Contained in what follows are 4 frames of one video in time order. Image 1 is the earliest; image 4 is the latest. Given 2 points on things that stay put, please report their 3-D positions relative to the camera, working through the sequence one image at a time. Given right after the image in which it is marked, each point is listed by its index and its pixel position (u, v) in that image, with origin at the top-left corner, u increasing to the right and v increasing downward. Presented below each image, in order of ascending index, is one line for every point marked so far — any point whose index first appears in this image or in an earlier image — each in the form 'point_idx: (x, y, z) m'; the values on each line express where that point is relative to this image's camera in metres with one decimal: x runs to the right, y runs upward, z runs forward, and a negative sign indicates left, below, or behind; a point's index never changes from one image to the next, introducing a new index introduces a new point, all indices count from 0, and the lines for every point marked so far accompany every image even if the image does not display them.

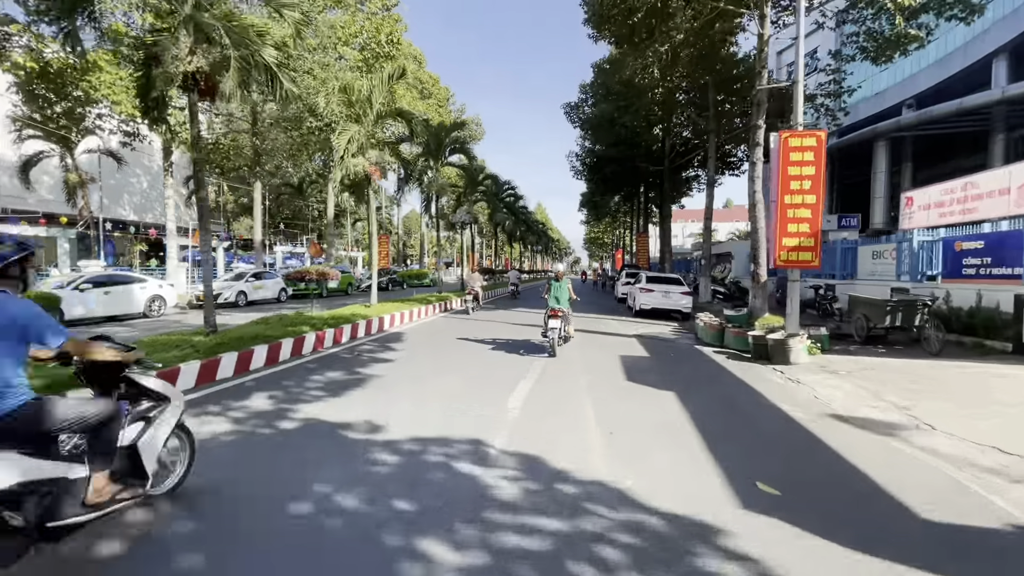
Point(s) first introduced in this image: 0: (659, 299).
0: (+3.1, -0.2, +13.4) m
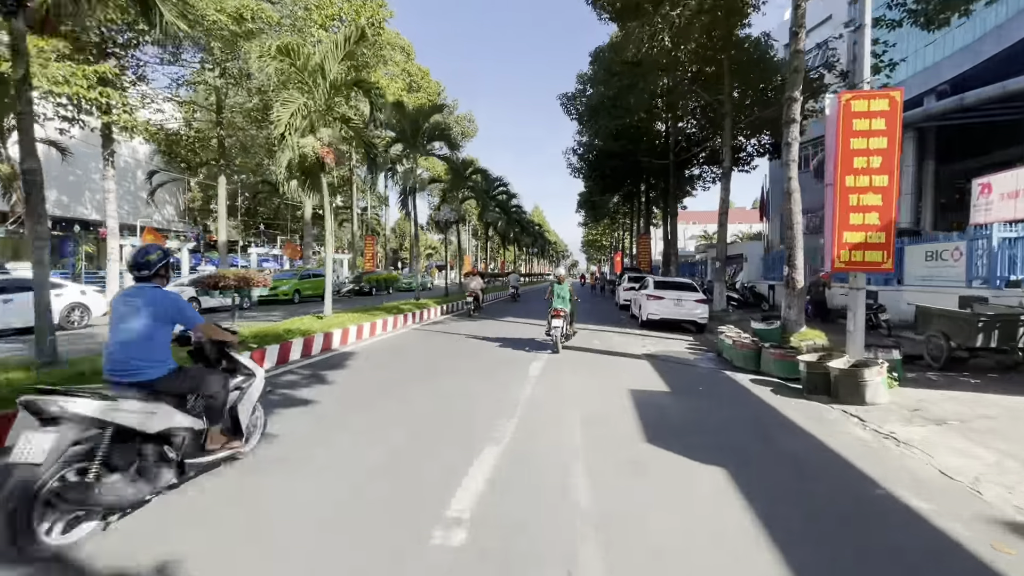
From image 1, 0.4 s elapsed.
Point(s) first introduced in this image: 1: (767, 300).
0: (+2.9, -0.4, +11.5) m
1: (+6.8, -0.3, +16.8) m
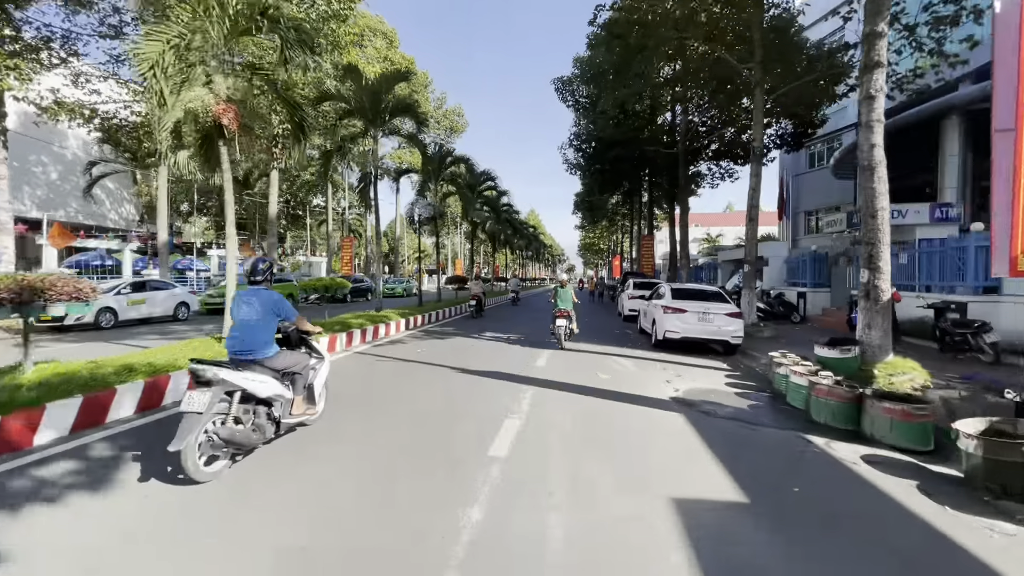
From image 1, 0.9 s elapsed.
0: (+2.5, -0.5, +8.9) m
1: (+6.5, -0.5, +14.3) m
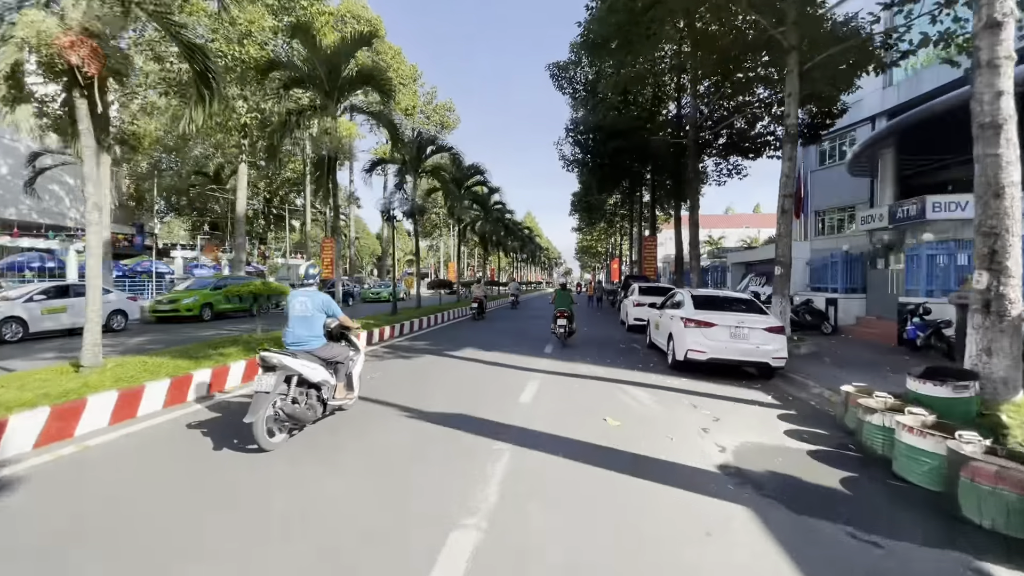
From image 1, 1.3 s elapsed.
0: (+2.3, -0.6, +7.0) m
1: (+6.2, -0.6, +12.4) m
